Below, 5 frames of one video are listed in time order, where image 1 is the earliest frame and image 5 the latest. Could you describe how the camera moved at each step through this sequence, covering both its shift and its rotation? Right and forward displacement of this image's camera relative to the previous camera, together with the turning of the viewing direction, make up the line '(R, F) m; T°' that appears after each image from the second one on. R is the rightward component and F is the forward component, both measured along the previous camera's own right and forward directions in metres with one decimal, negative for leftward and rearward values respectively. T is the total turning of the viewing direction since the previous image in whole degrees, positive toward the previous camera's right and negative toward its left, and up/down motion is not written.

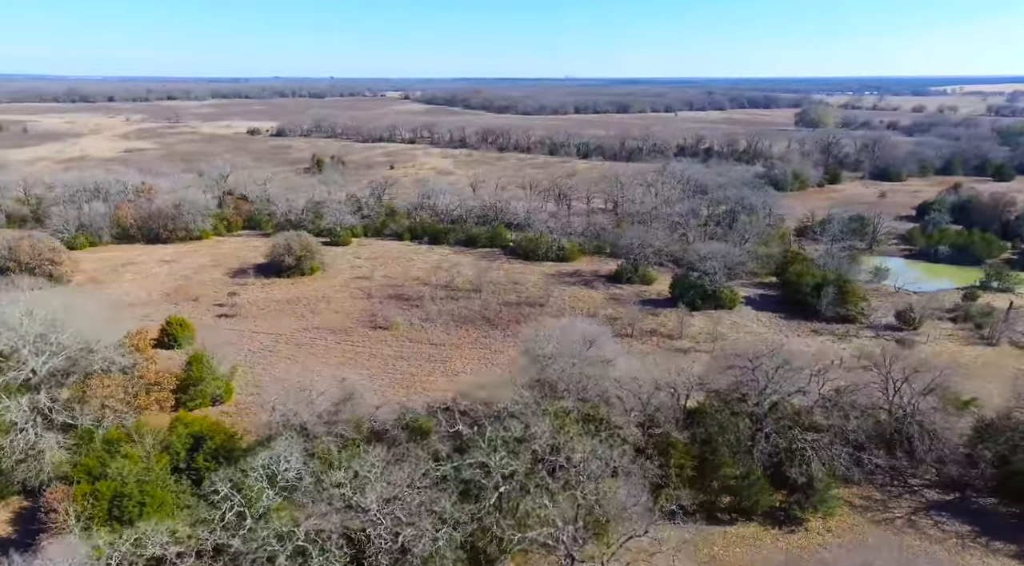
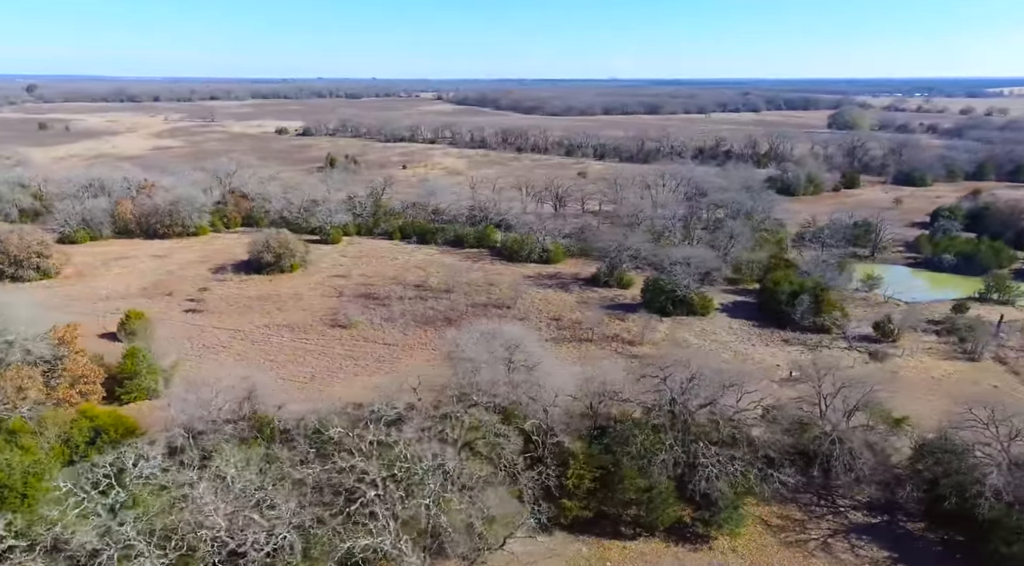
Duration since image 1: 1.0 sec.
(+2.8, +0.4) m; -4°
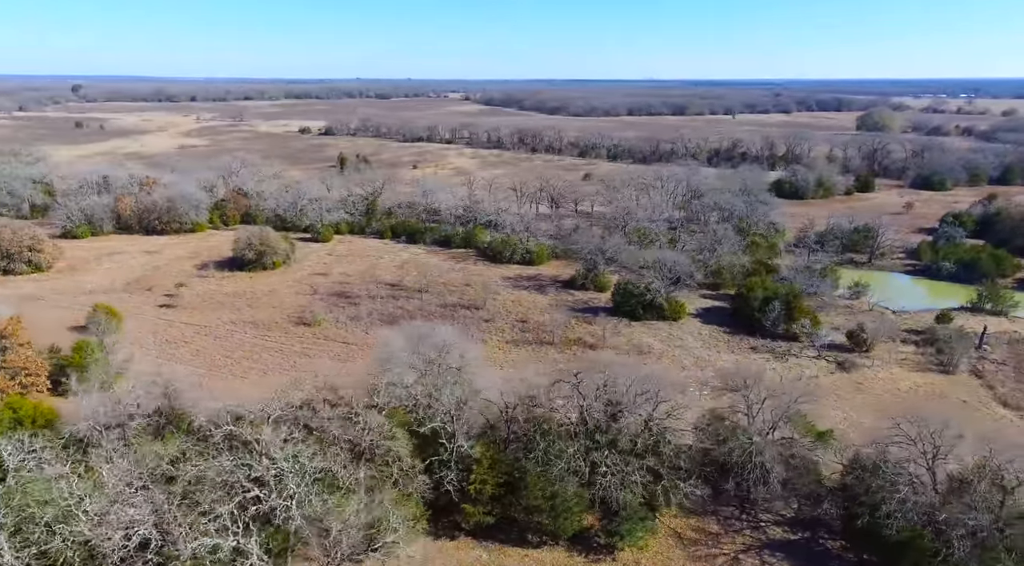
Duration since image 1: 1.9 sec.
(+2.5, +0.2) m; -3°
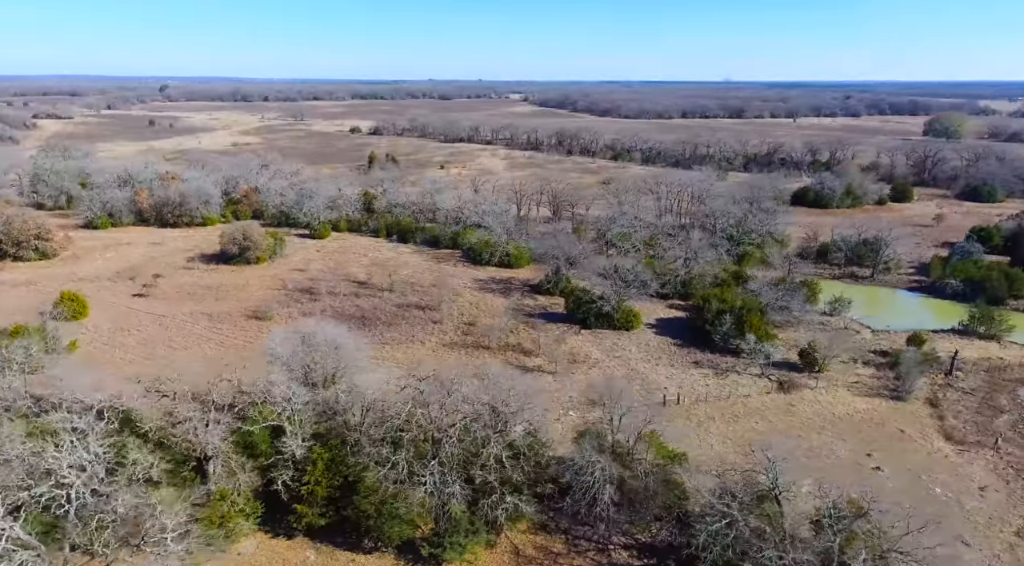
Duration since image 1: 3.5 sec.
(+4.4, +0.5) m; -6°
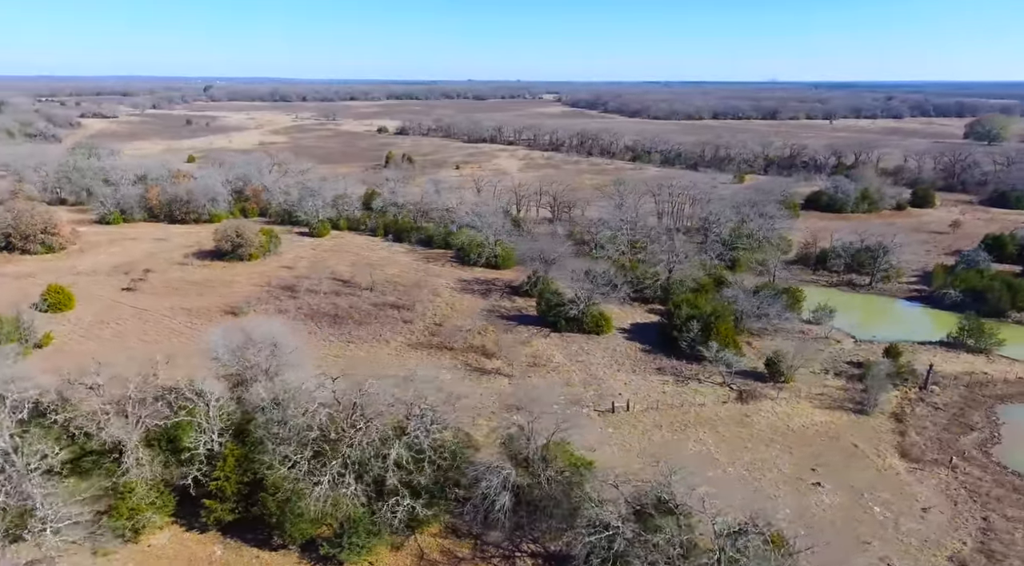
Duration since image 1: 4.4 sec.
(+2.5, +0.2) m; -4°
